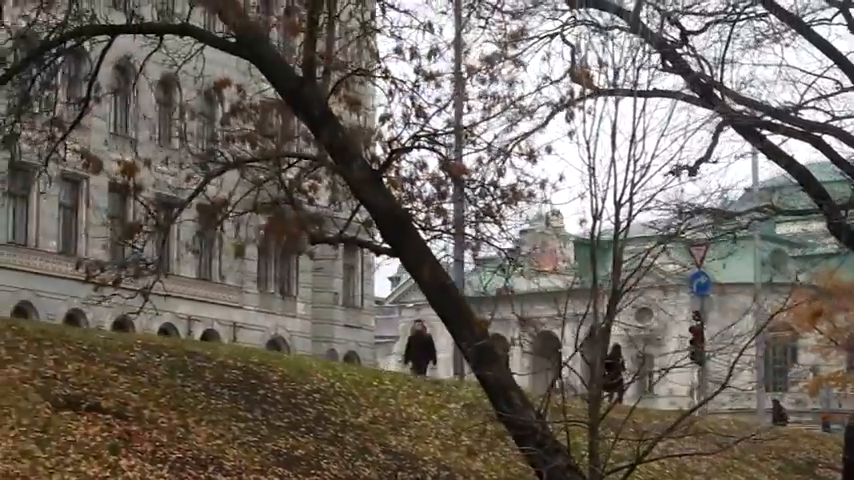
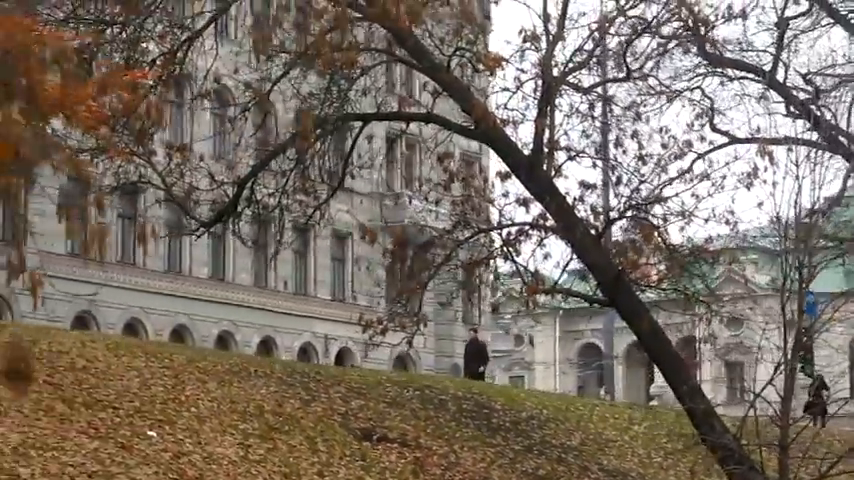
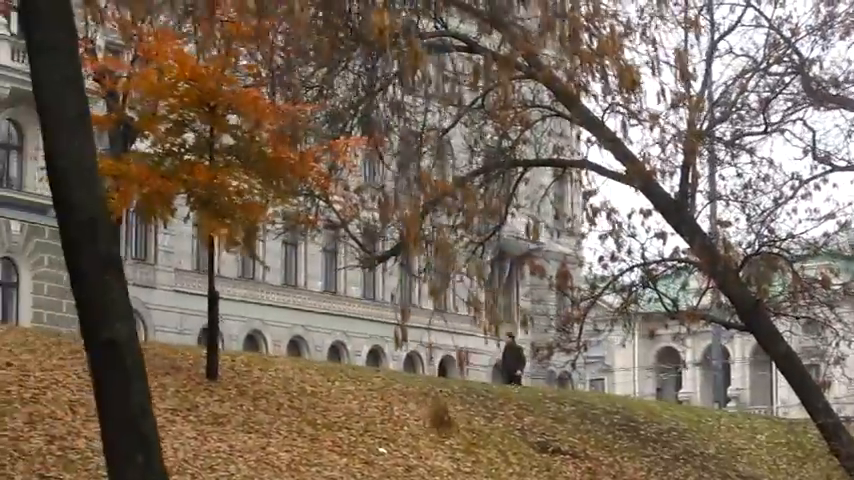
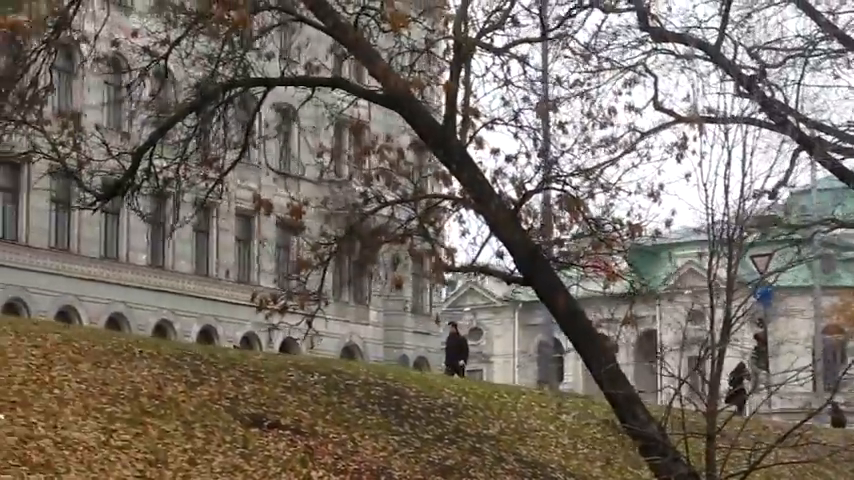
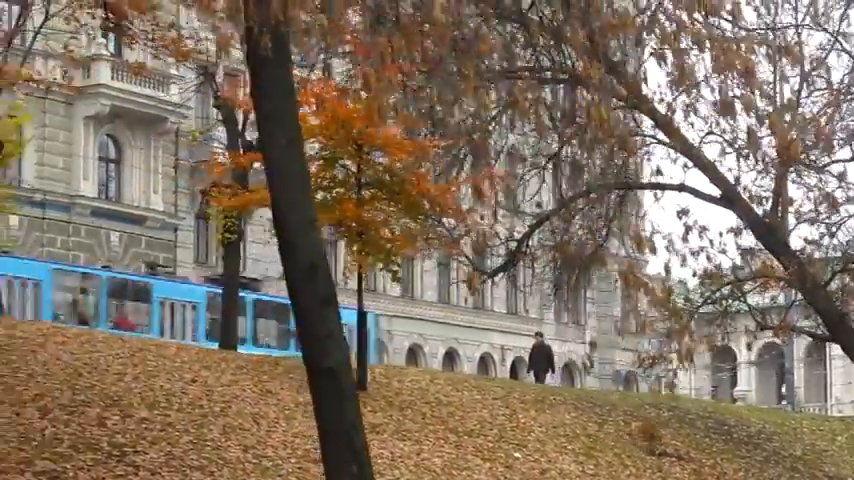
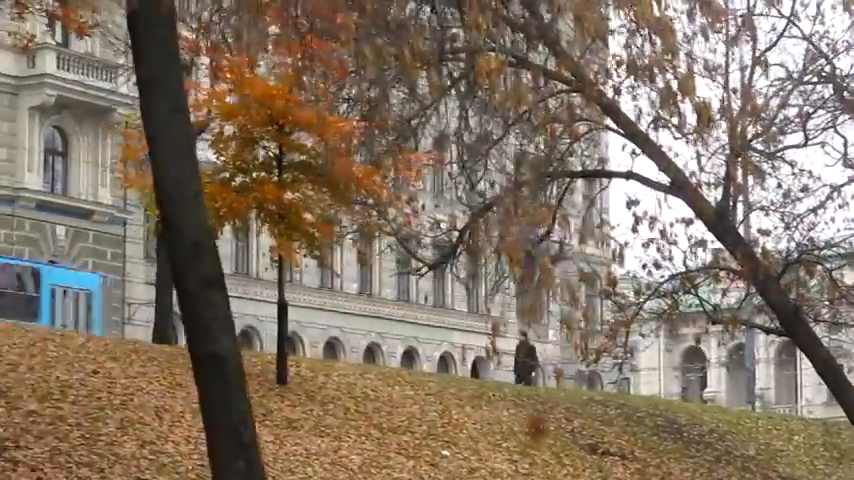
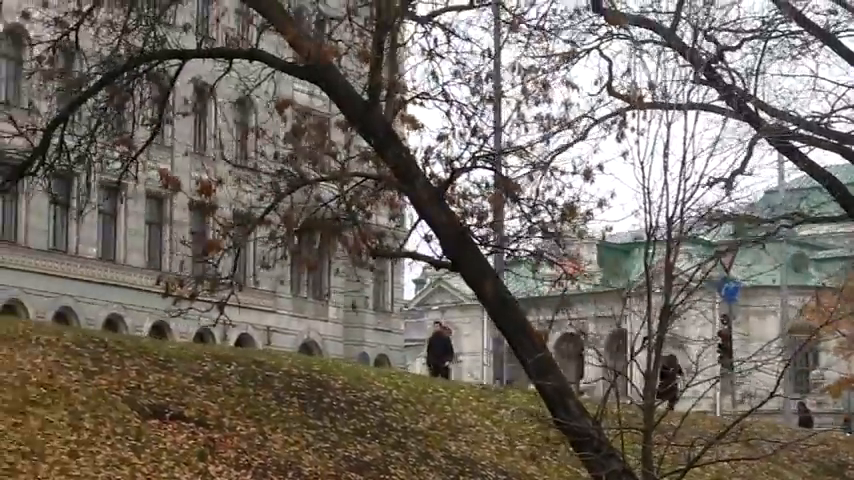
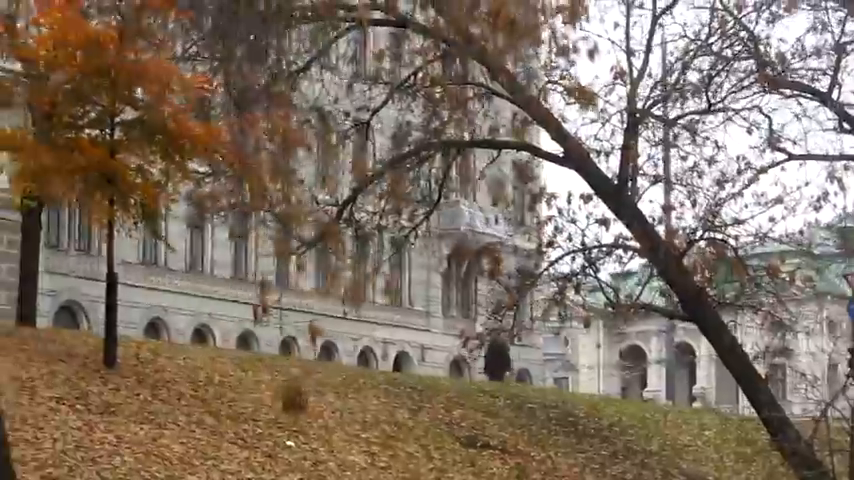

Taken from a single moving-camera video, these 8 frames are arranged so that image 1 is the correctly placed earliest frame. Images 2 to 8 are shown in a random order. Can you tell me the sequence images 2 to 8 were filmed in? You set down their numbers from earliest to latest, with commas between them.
7, 4, 2, 8, 3, 6, 5
